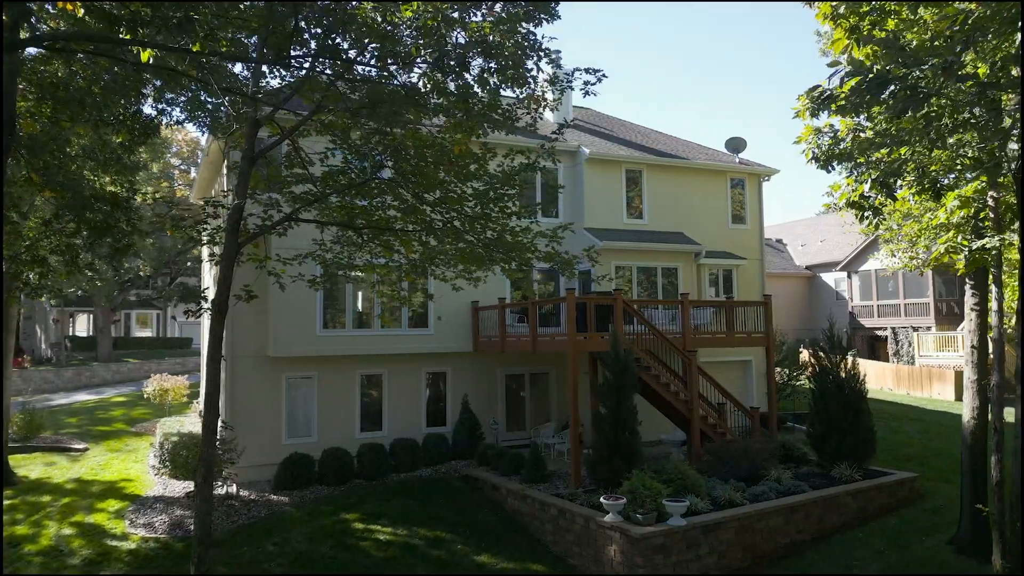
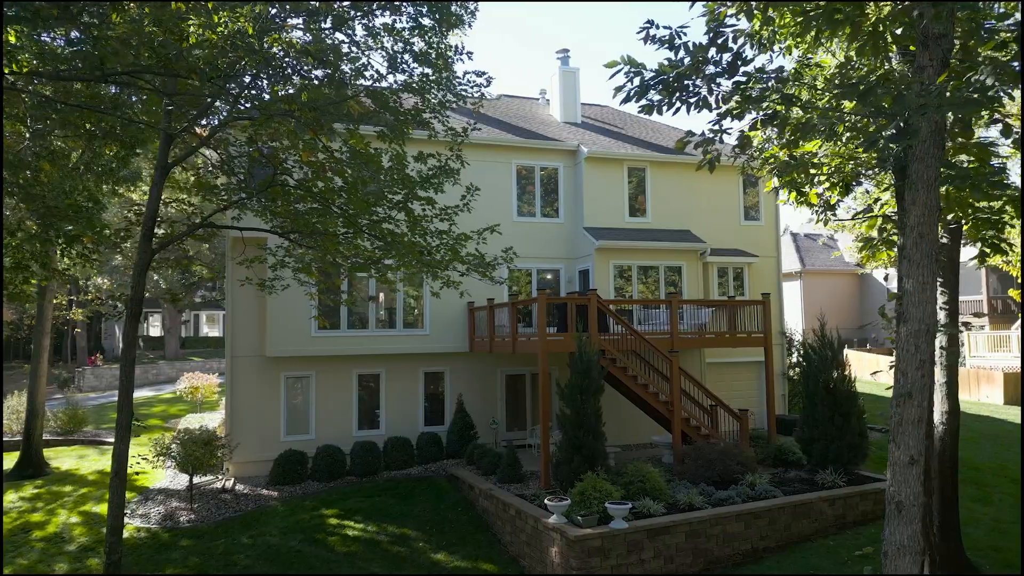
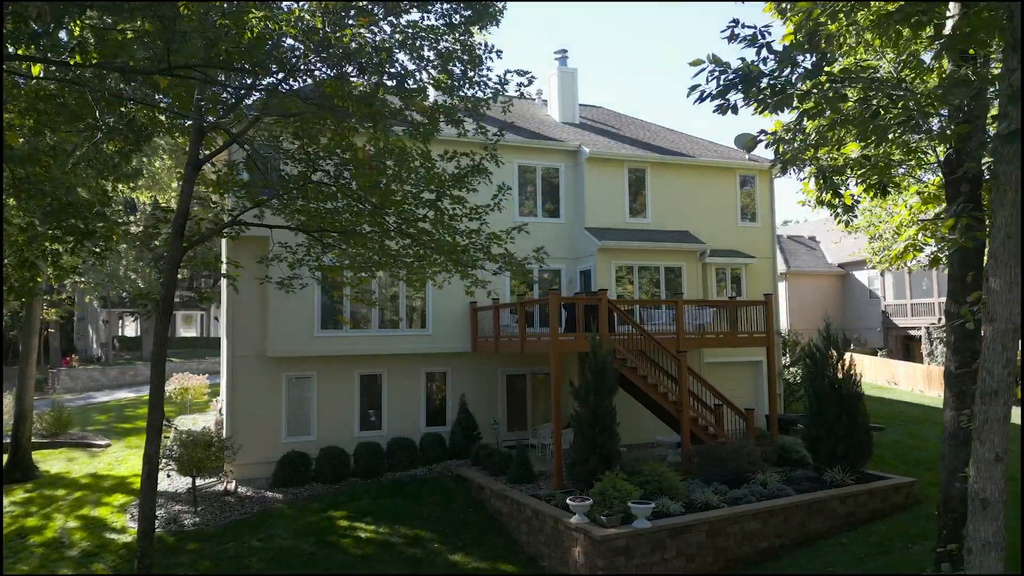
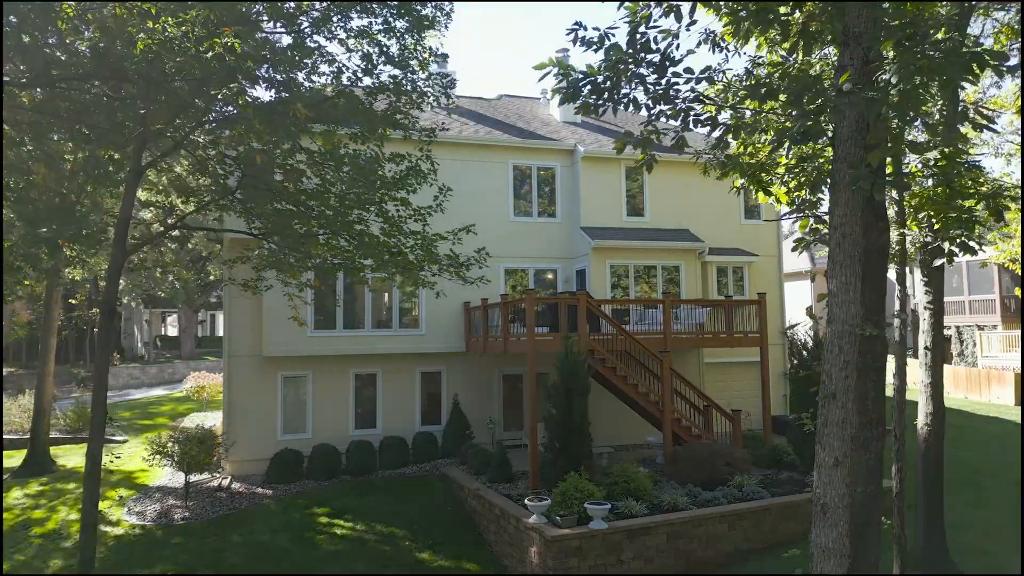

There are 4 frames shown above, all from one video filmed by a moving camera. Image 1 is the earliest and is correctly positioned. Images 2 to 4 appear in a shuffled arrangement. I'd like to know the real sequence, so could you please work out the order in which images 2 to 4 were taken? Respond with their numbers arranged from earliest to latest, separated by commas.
3, 2, 4
